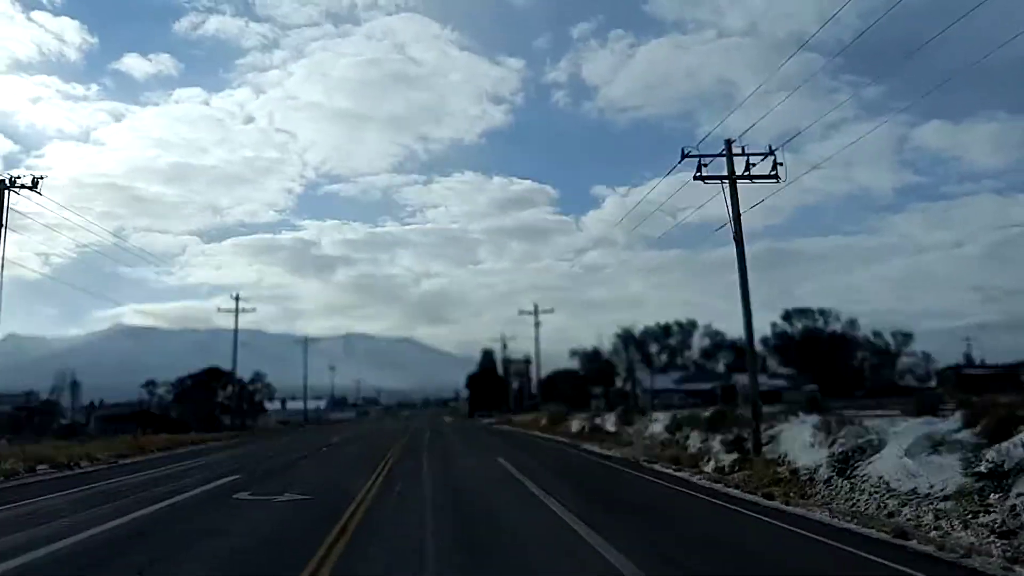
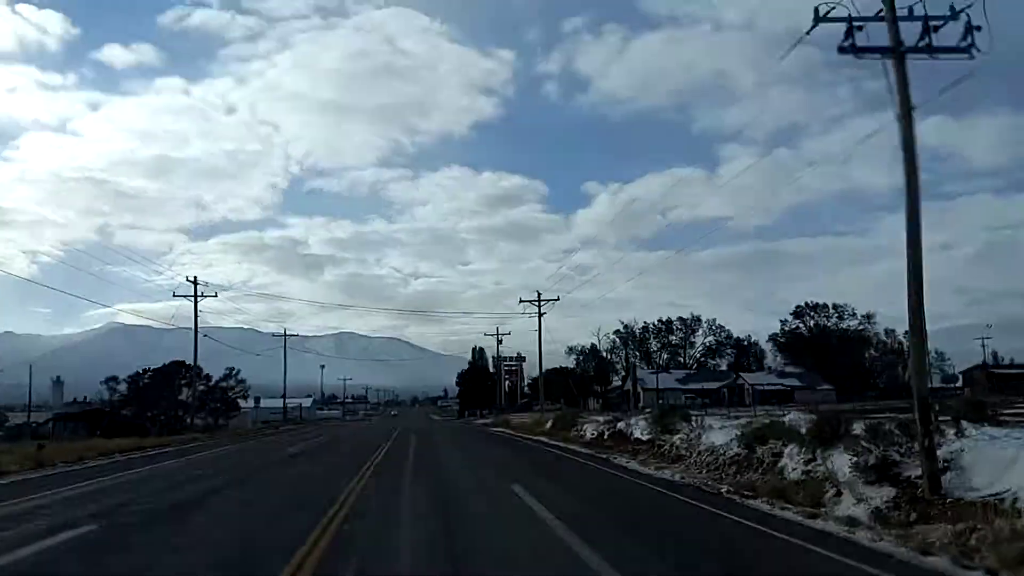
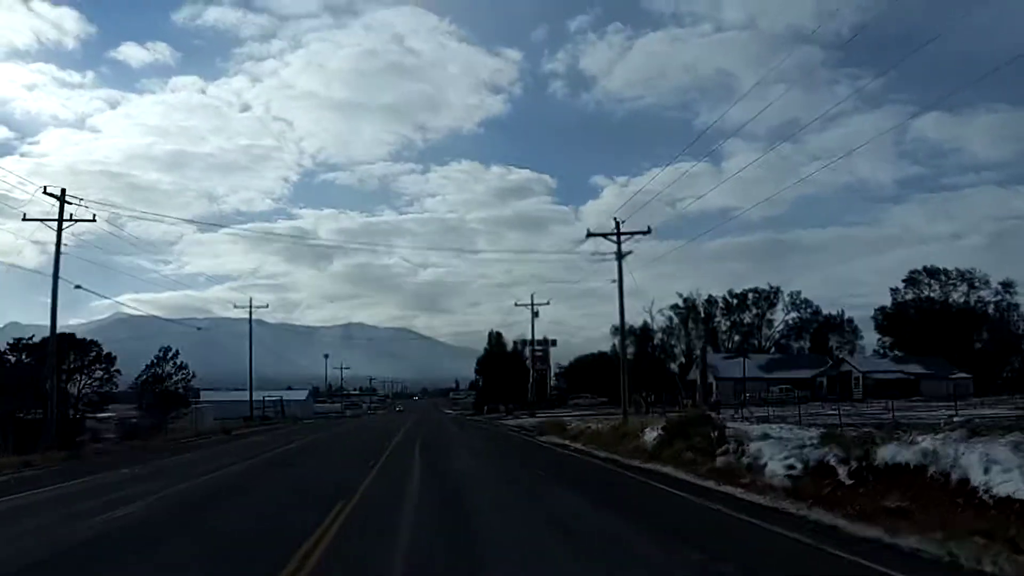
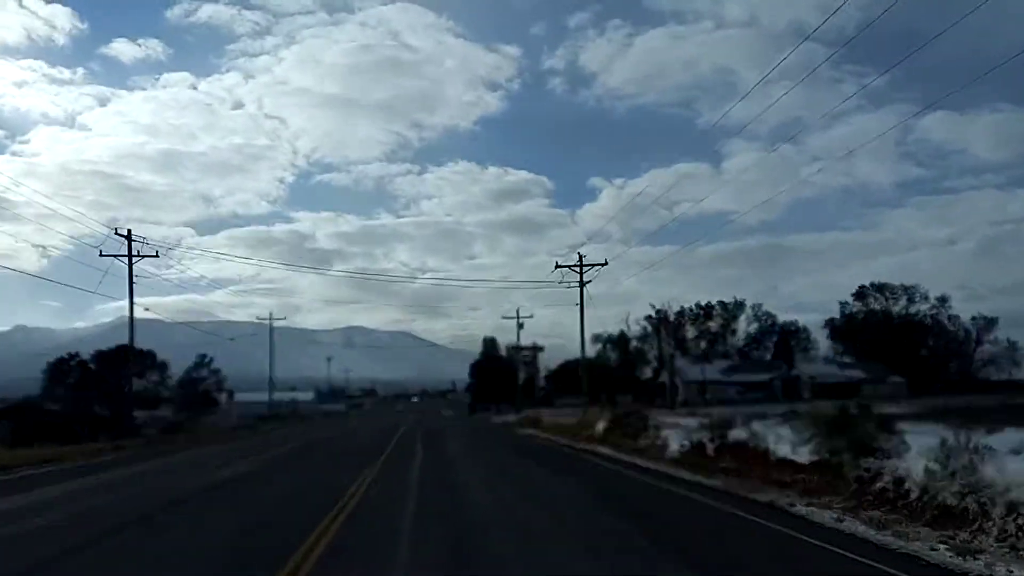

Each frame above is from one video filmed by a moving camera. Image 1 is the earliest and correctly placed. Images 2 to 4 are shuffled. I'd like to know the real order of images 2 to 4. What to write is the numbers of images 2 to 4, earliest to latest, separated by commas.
2, 4, 3
